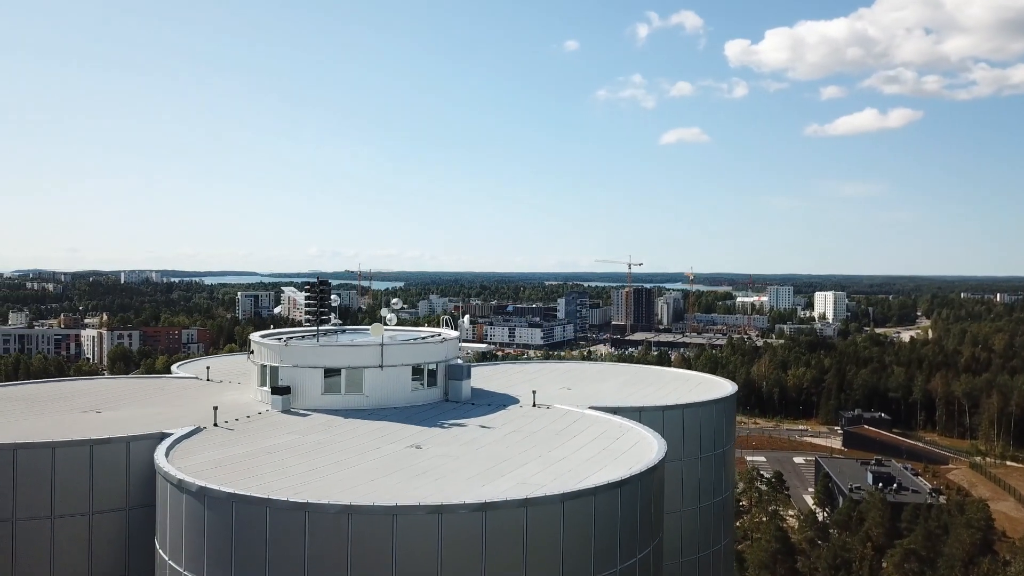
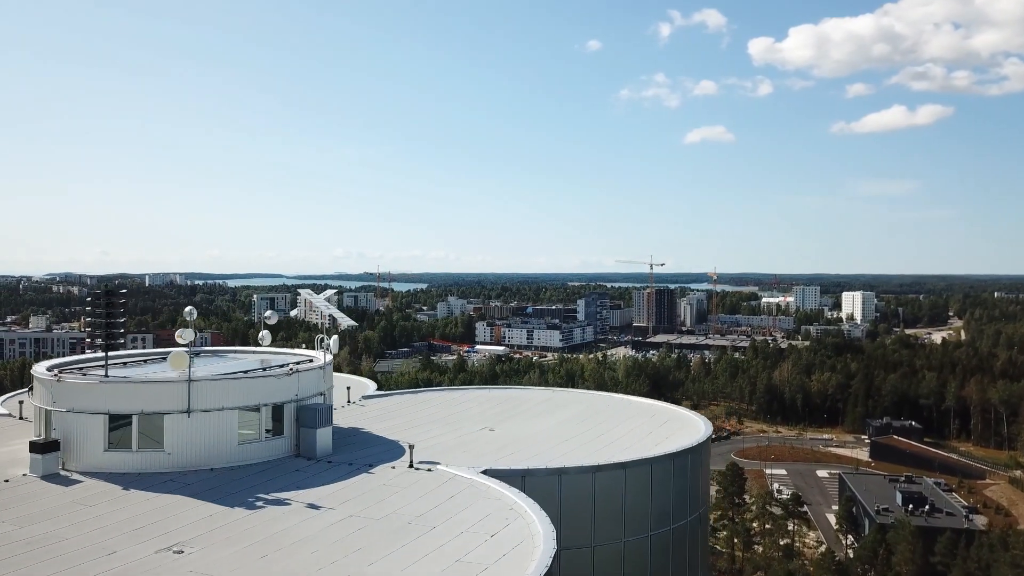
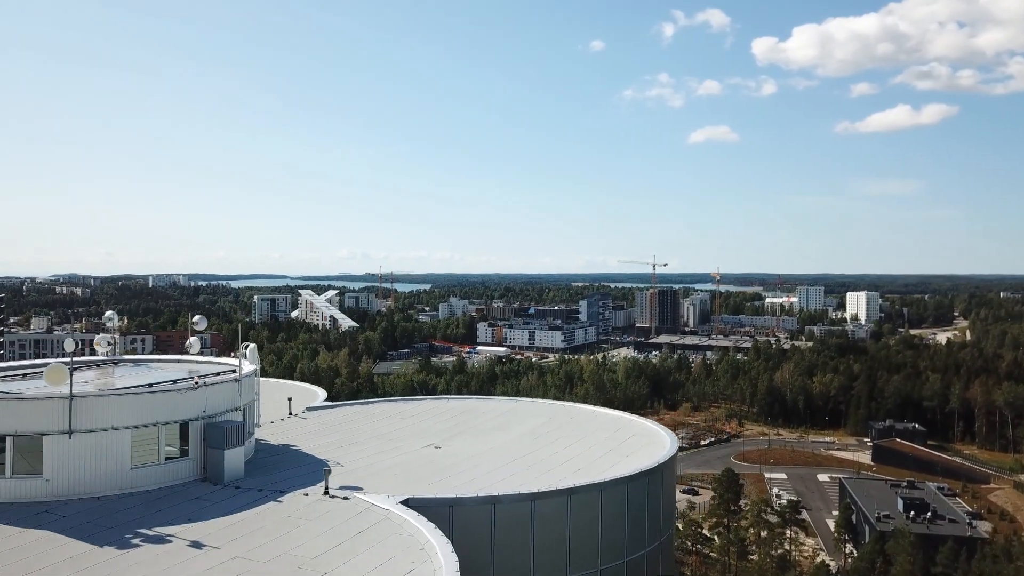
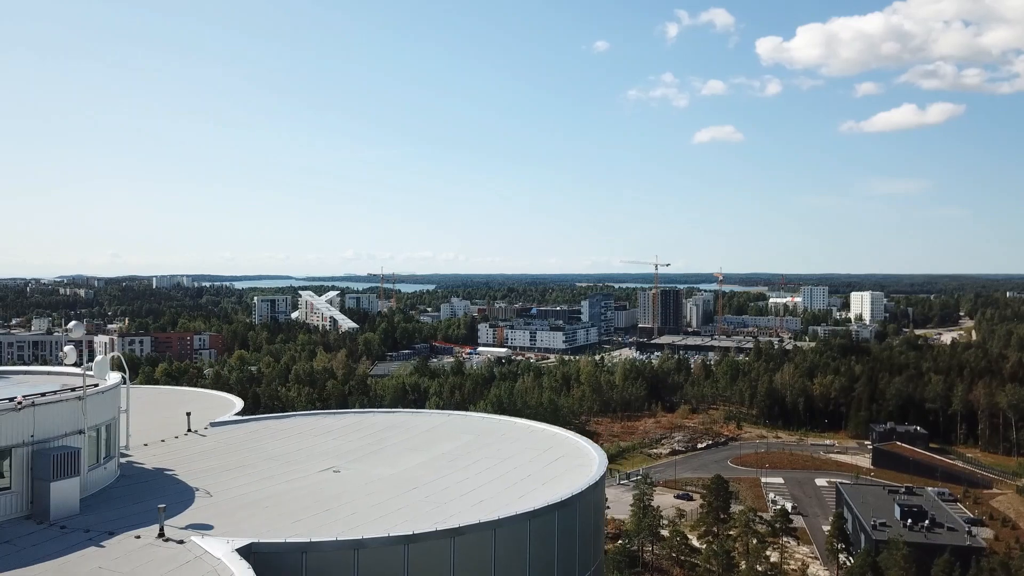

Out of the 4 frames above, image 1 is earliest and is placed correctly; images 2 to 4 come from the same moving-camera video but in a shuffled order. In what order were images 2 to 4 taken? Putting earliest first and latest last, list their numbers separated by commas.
2, 3, 4
